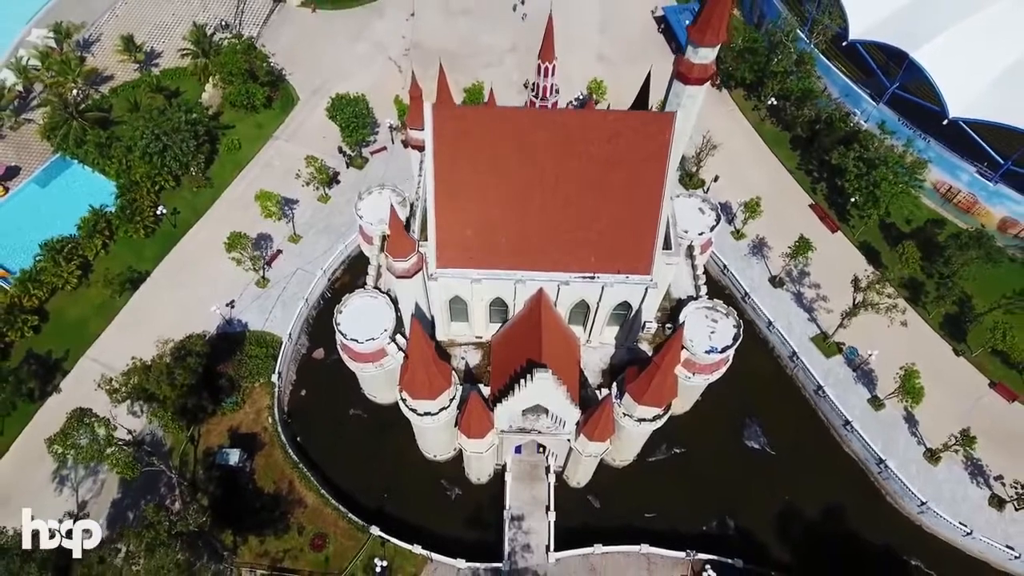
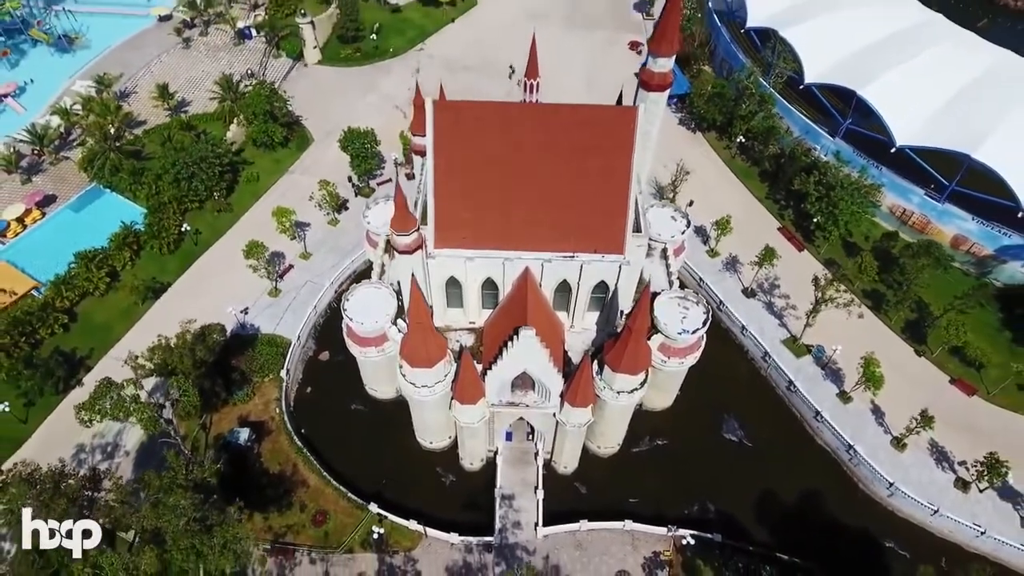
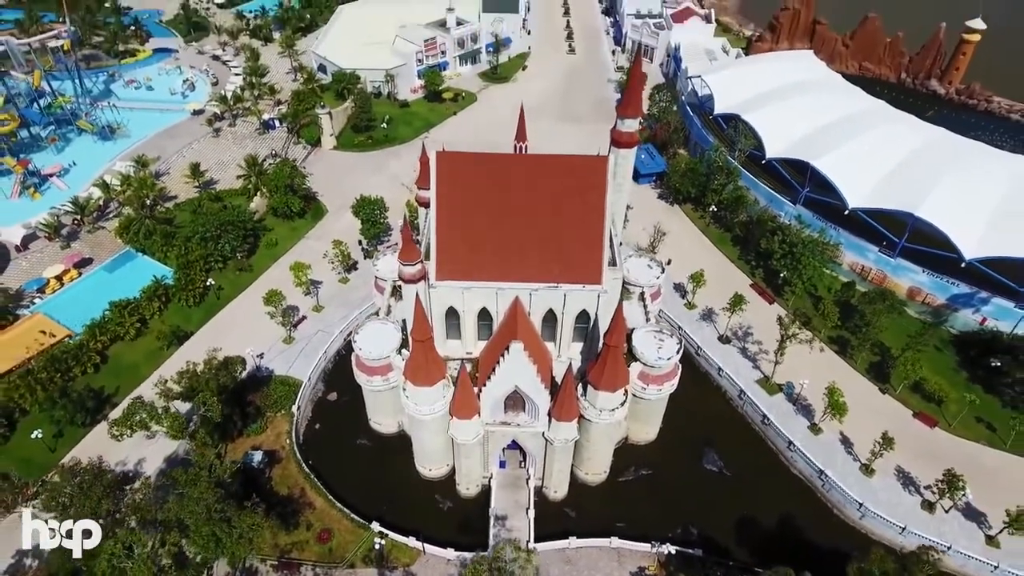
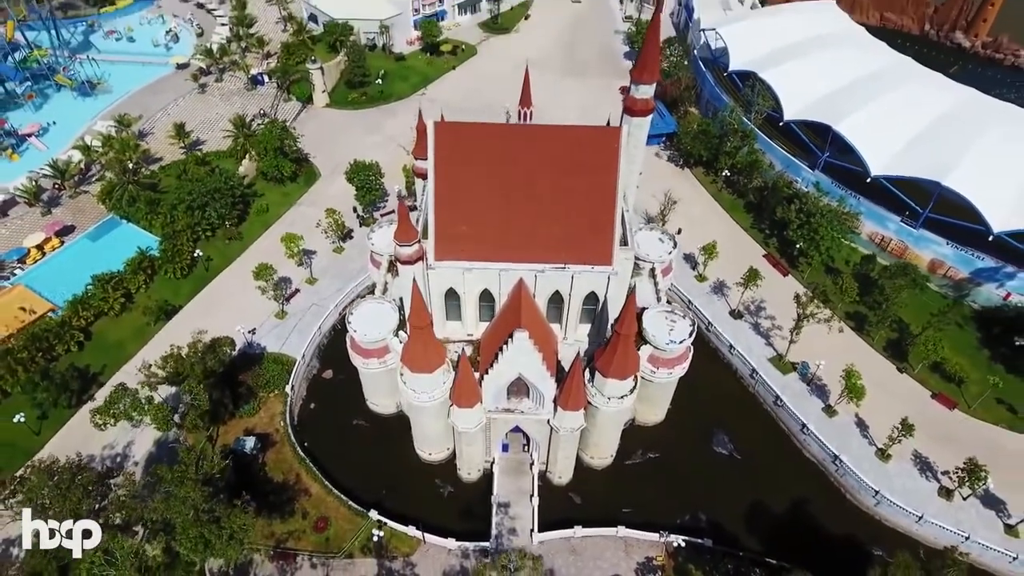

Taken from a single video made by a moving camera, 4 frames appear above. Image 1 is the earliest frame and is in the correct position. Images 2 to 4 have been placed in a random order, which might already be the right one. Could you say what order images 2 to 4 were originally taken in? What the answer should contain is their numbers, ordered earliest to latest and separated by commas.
2, 4, 3
